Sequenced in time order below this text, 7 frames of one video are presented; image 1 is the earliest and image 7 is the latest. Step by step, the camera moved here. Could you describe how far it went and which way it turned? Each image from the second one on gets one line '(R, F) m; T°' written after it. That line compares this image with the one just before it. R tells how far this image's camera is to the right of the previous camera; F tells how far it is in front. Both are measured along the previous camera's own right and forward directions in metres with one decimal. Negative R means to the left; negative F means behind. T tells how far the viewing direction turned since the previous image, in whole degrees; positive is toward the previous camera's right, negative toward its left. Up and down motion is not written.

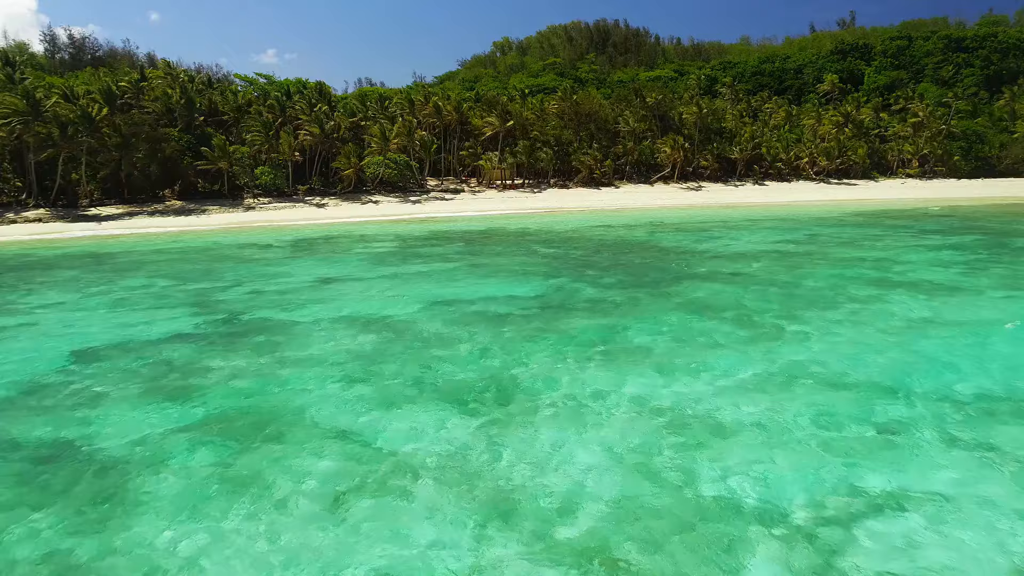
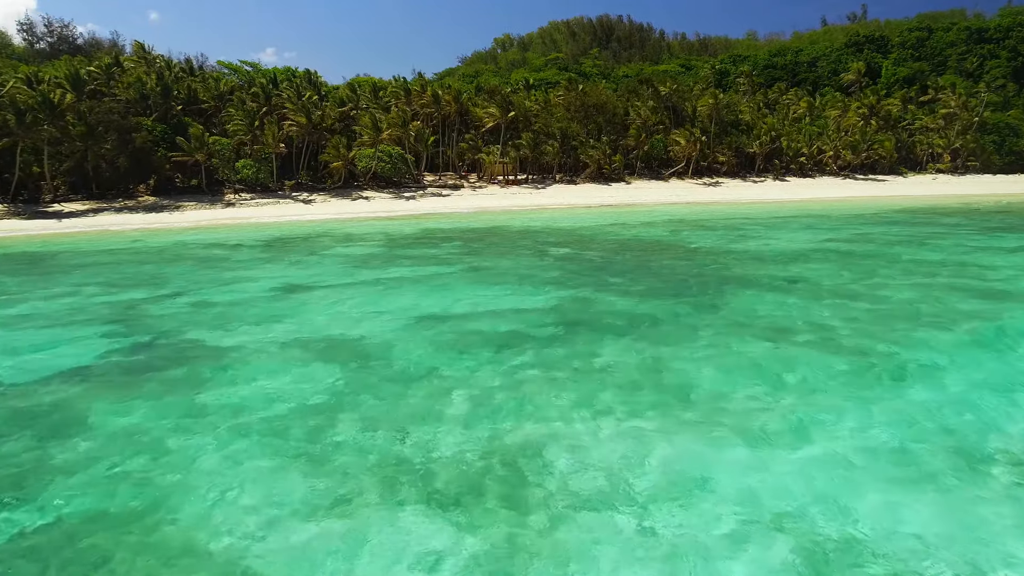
(-0.2, +3.9) m; 0°
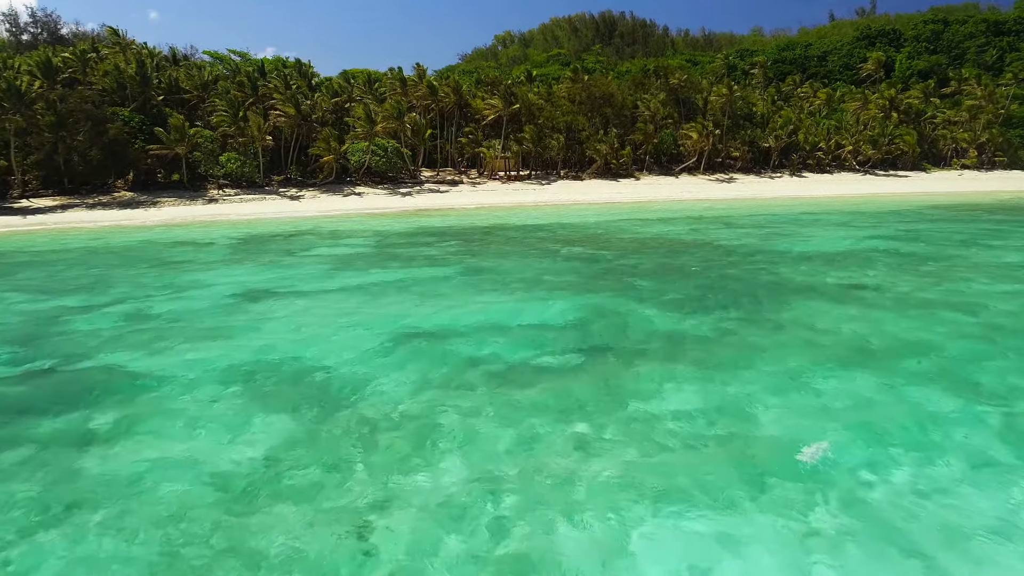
(-0.2, +2.8) m; 0°
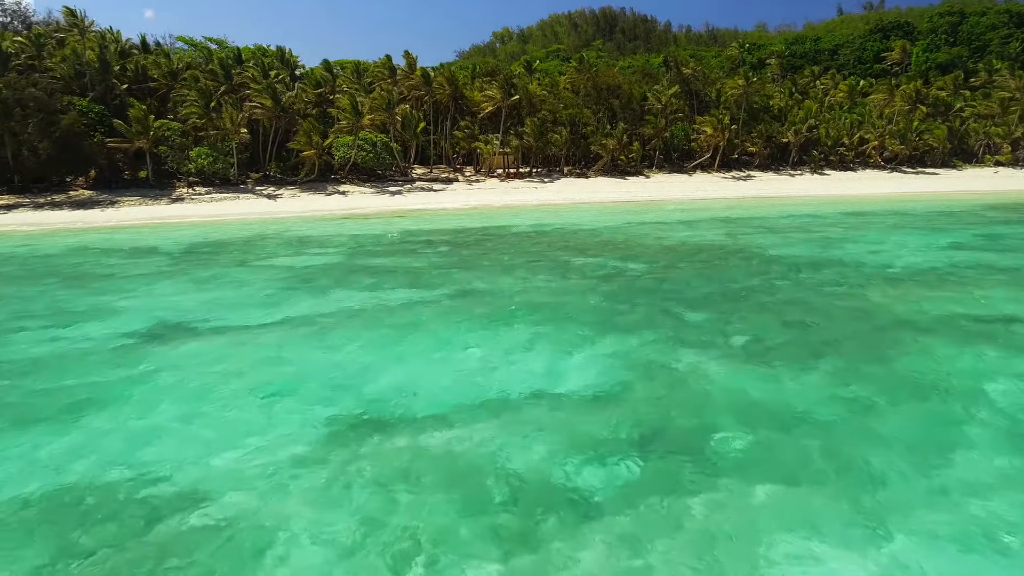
(-0.1, +3.8) m; 0°
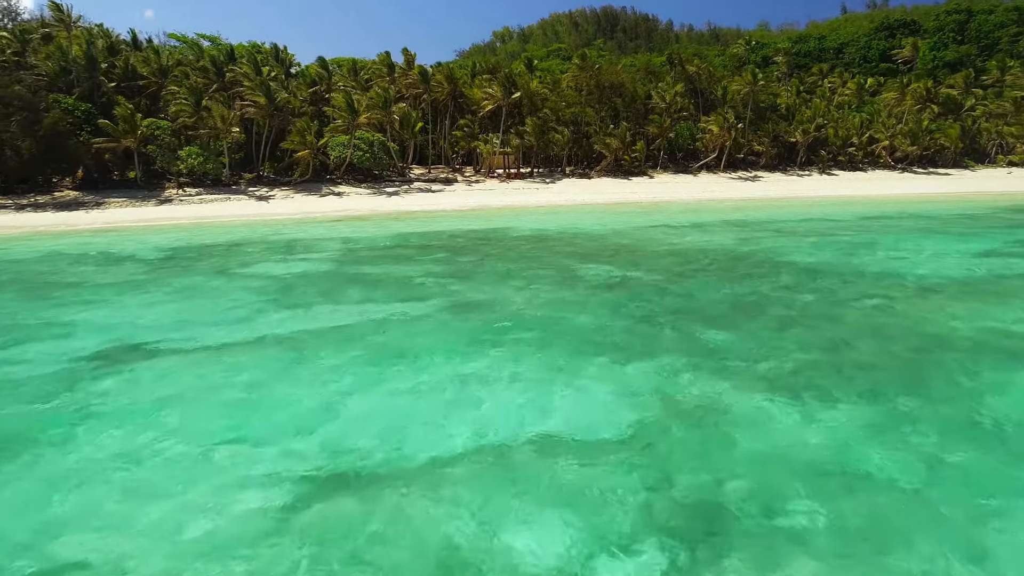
(0.0, +1.2) m; 0°
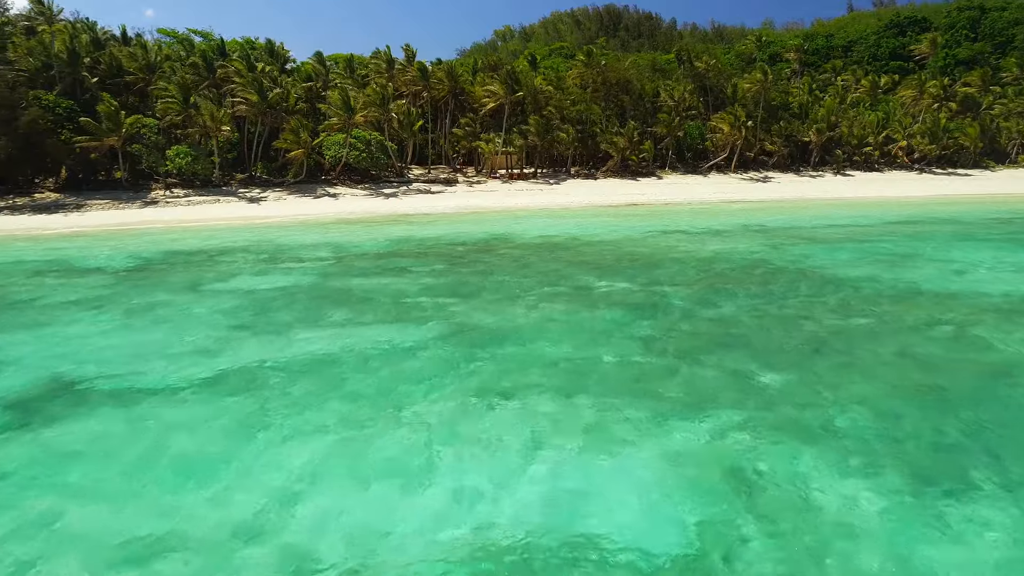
(-0.2, +1.7) m; 0°
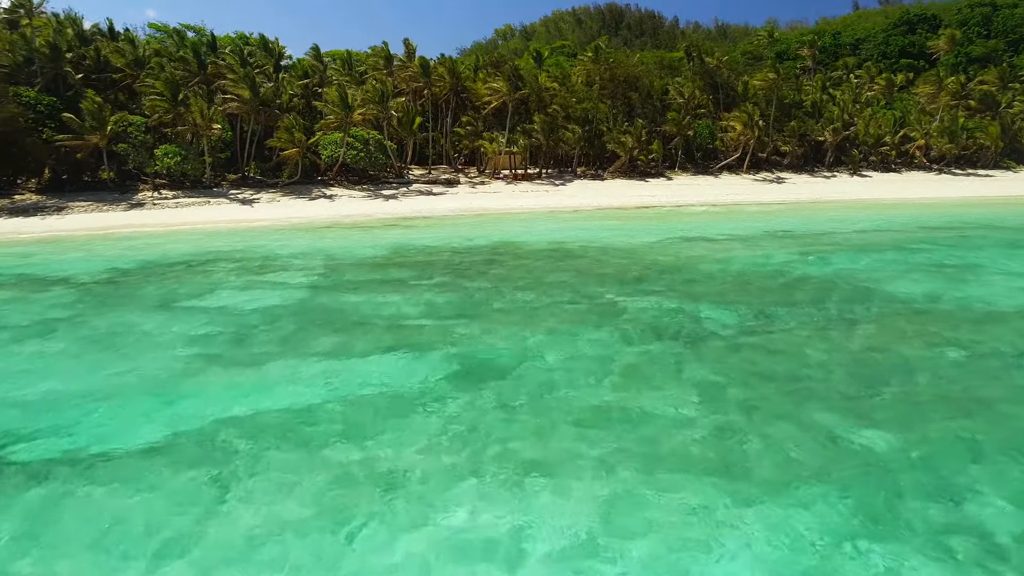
(-0.3, +1.6) m; 0°
